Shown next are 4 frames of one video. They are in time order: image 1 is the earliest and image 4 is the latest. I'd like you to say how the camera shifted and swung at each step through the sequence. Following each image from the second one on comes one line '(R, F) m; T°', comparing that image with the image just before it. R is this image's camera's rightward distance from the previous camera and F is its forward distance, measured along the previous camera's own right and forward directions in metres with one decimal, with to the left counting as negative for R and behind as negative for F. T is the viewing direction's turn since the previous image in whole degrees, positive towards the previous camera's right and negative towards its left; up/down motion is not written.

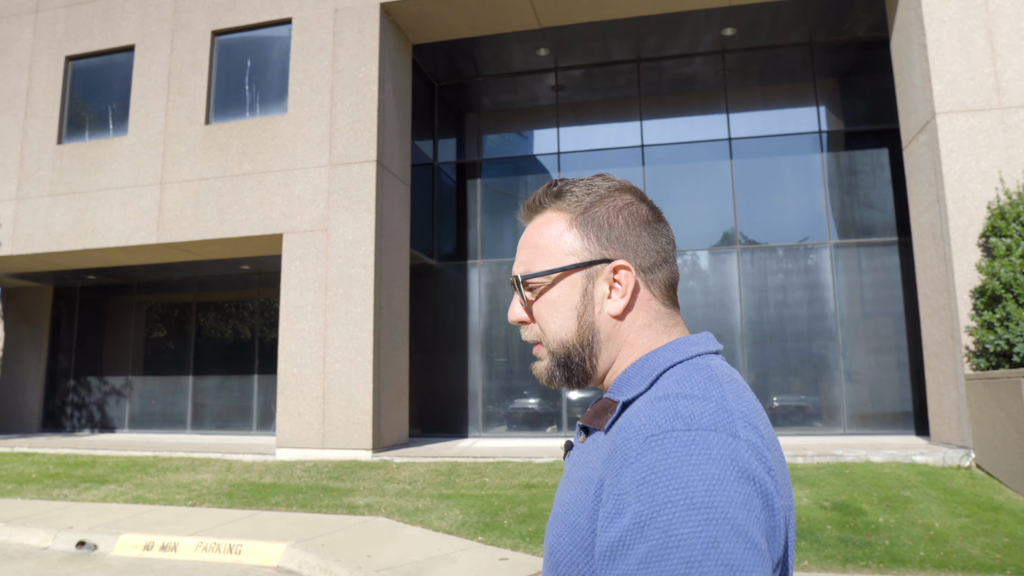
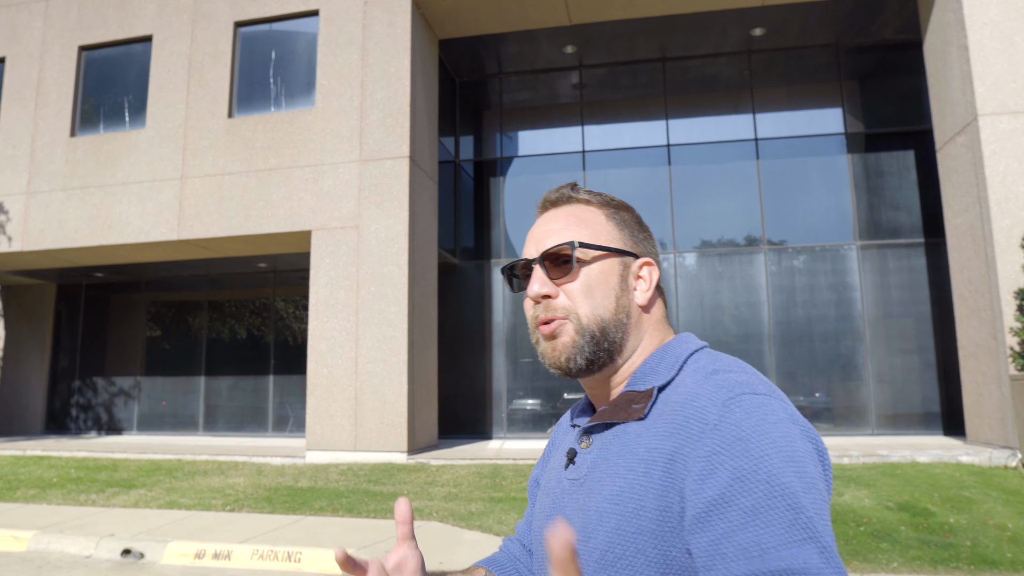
(-1.0, +0.2) m; +2°
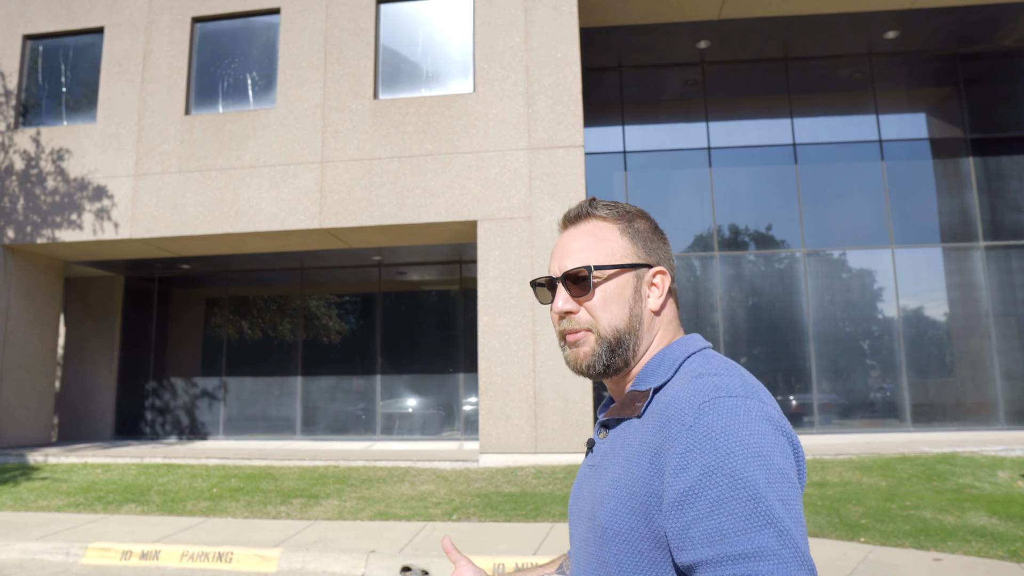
(-4.0, +0.7) m; +6°
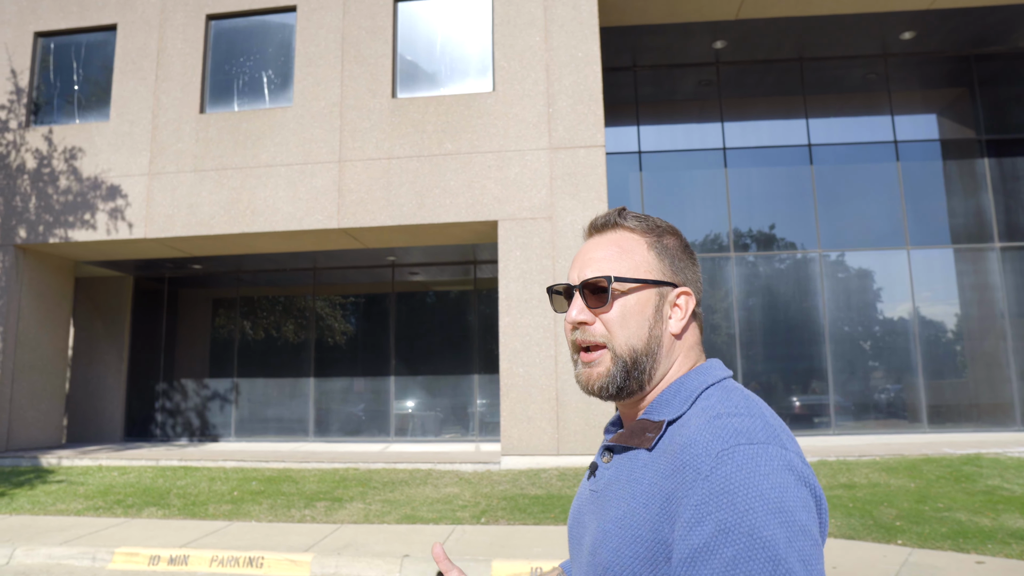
(-0.4, +0.1) m; +1°
